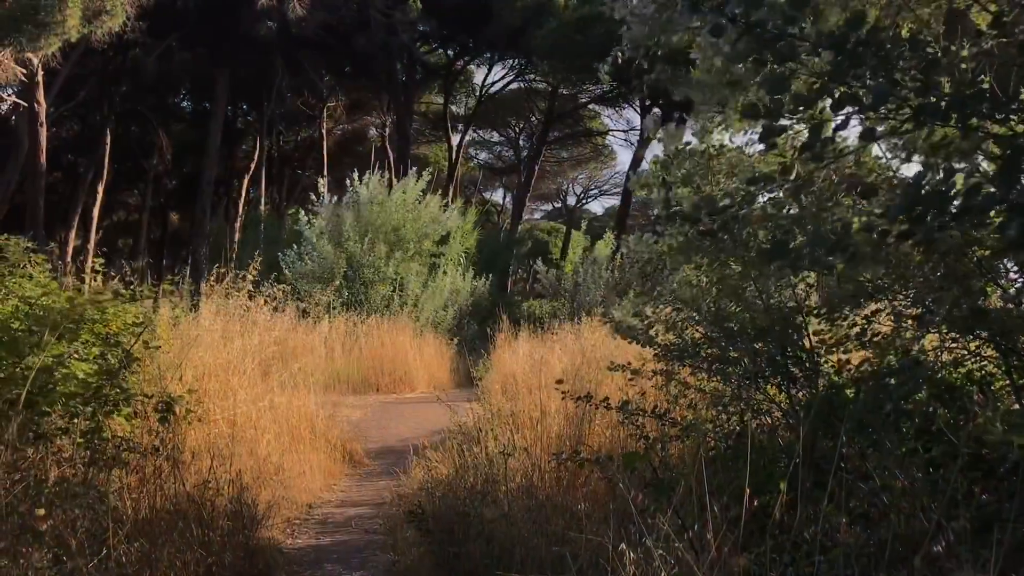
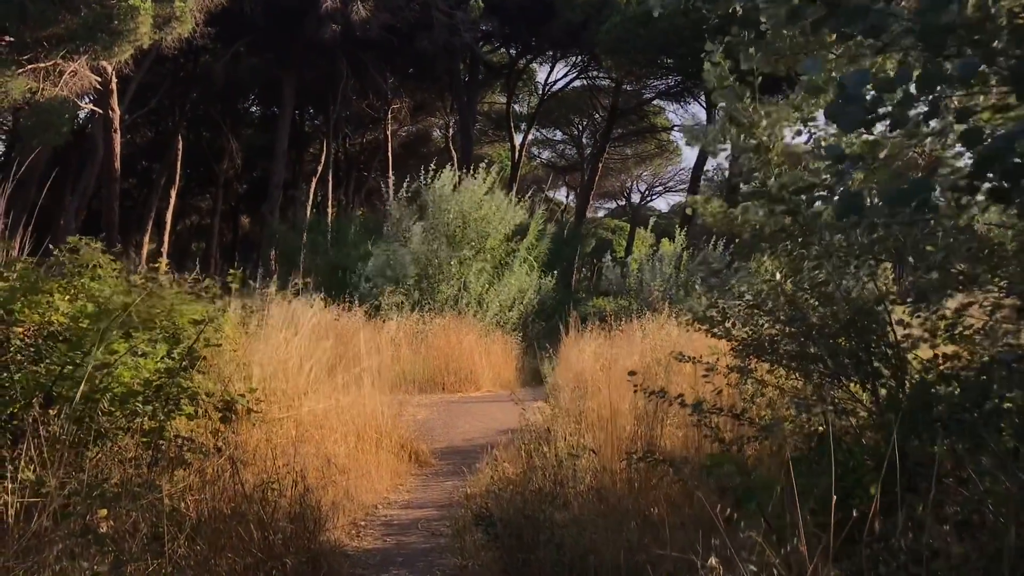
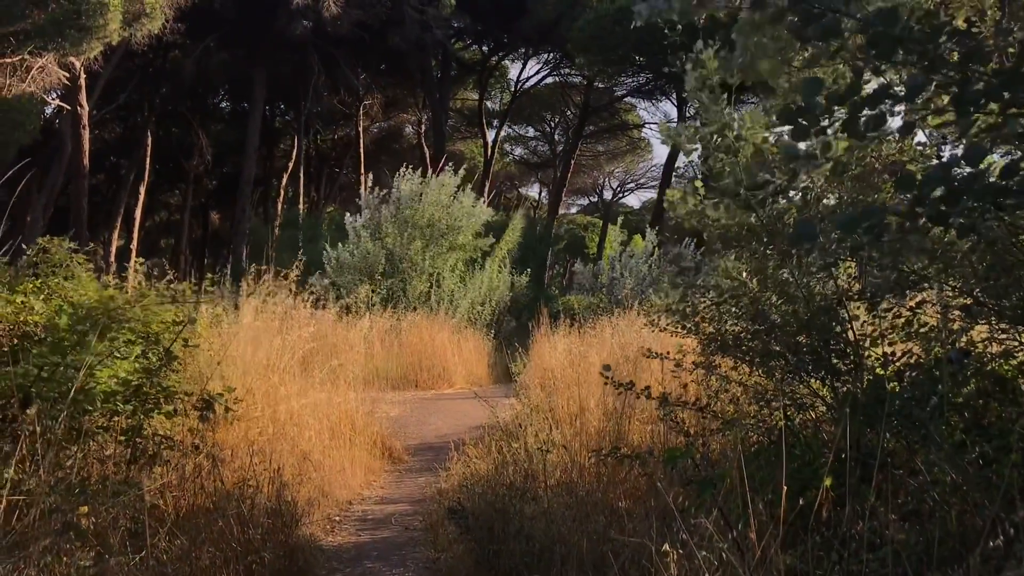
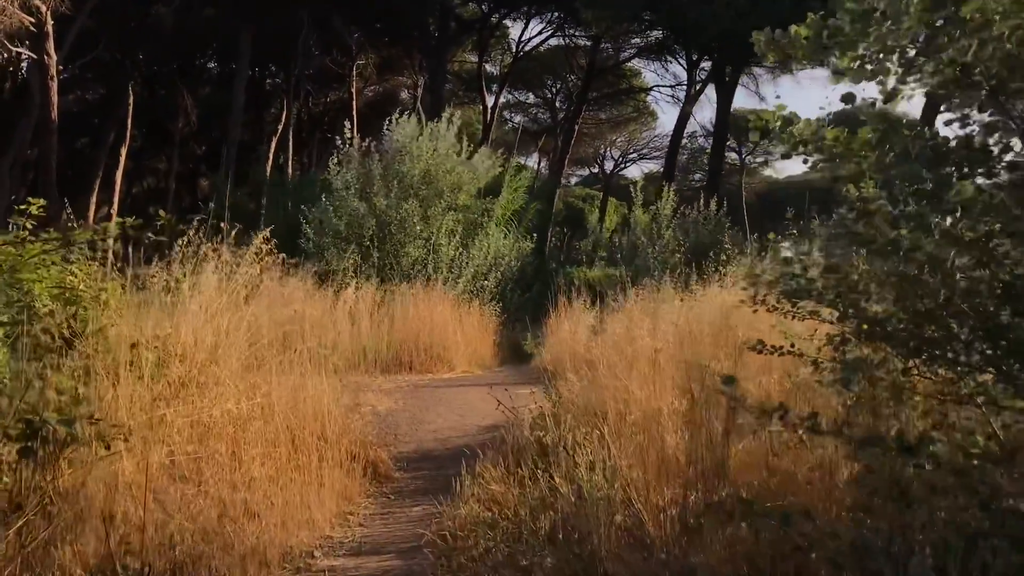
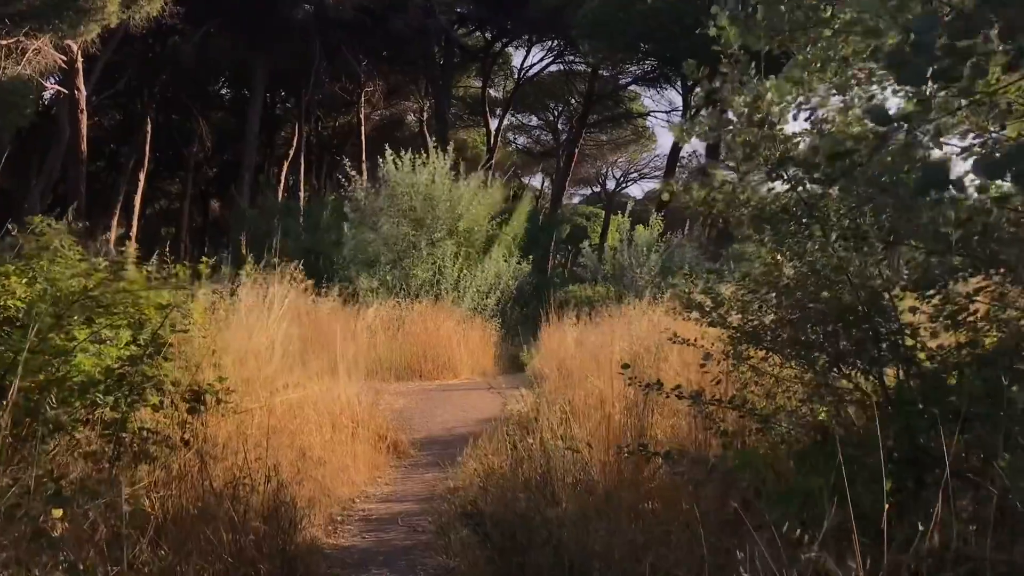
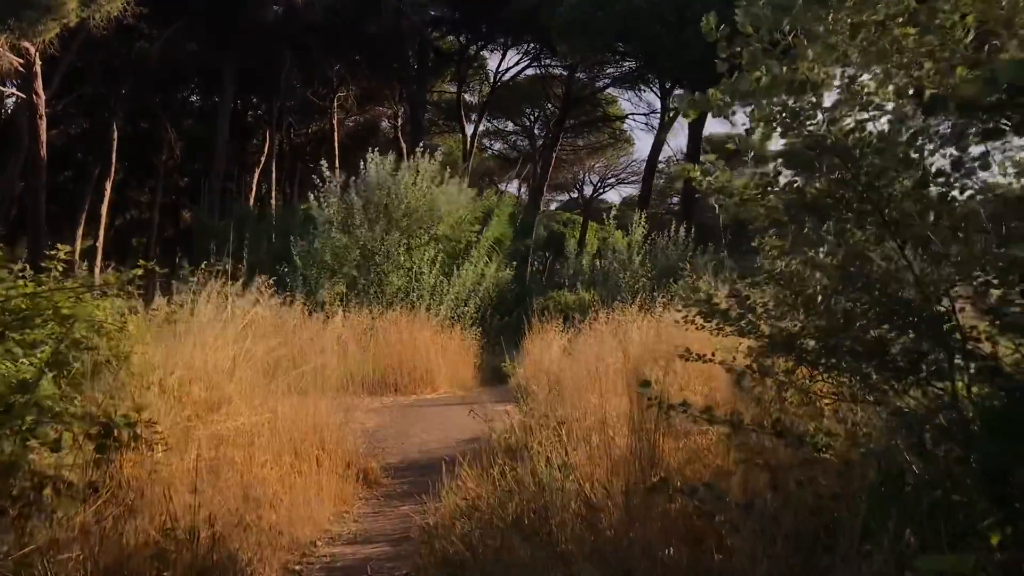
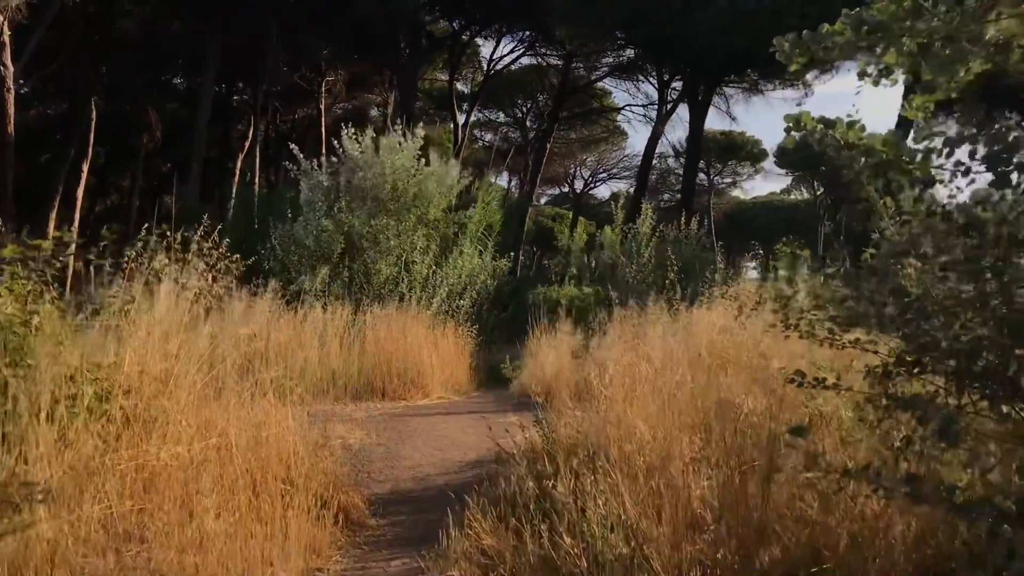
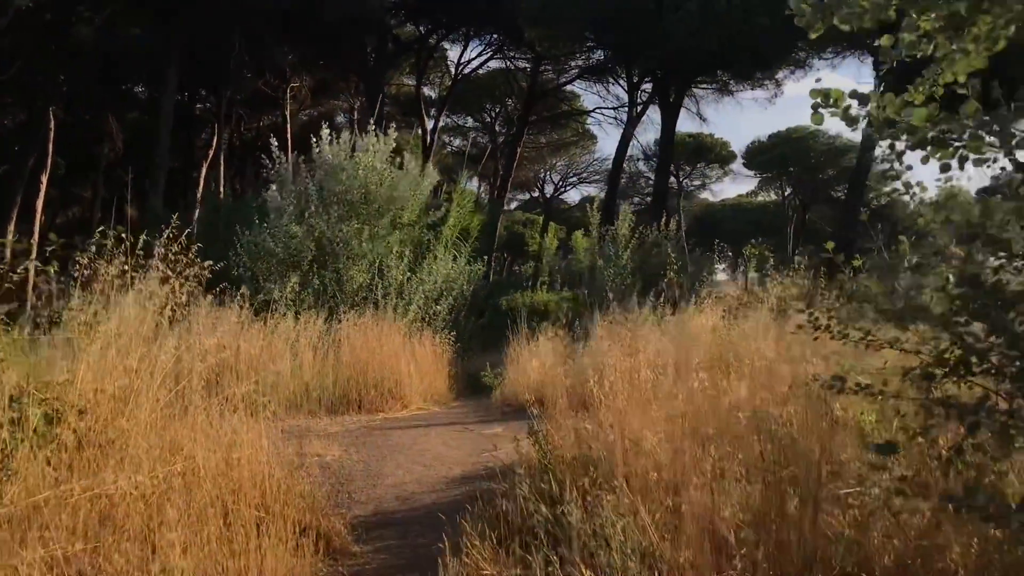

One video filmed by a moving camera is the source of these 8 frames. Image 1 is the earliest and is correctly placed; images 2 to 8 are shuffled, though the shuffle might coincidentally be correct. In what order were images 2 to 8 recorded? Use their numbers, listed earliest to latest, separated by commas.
3, 2, 5, 6, 4, 7, 8
